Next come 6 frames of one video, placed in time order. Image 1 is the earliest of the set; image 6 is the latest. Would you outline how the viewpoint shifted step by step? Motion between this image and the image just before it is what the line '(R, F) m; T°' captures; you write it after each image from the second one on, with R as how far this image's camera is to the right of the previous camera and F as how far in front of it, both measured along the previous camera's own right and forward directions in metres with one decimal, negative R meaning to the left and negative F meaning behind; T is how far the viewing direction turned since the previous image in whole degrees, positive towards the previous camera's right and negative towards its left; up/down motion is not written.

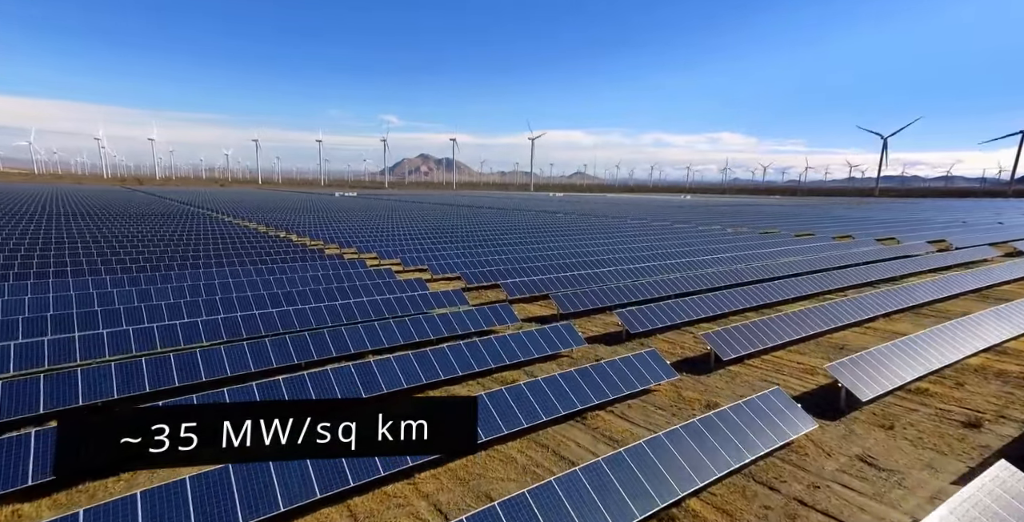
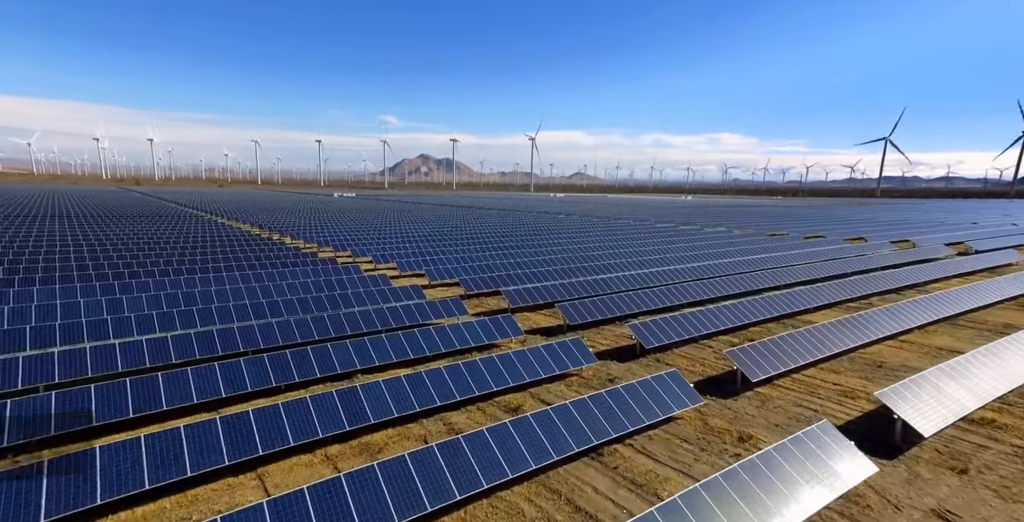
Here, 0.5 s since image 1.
(-0.1, +1.2) m; 0°
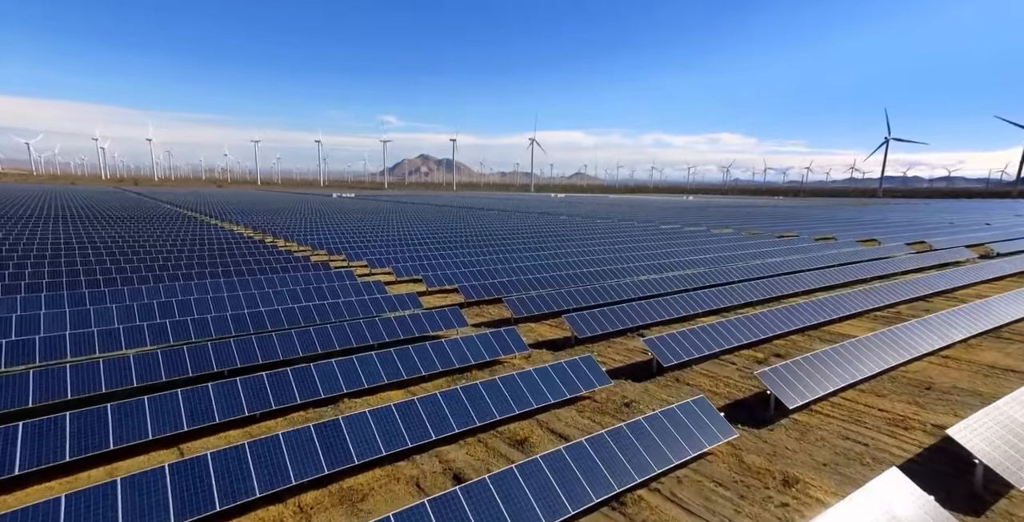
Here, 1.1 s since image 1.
(+1.6, -0.9) m; 0°
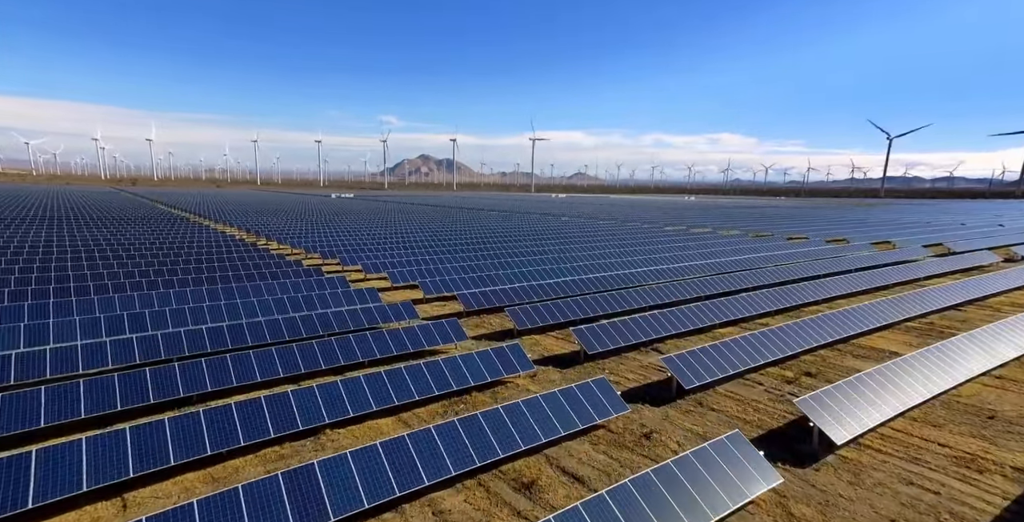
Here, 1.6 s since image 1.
(-0.1, +1.2) m; 0°
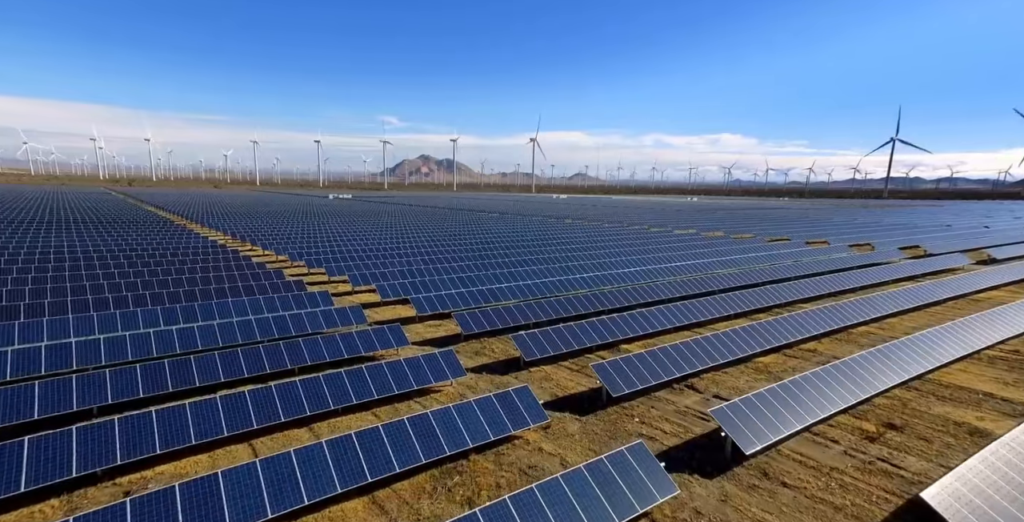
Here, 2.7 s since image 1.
(-0.1, +2.3) m; 0°
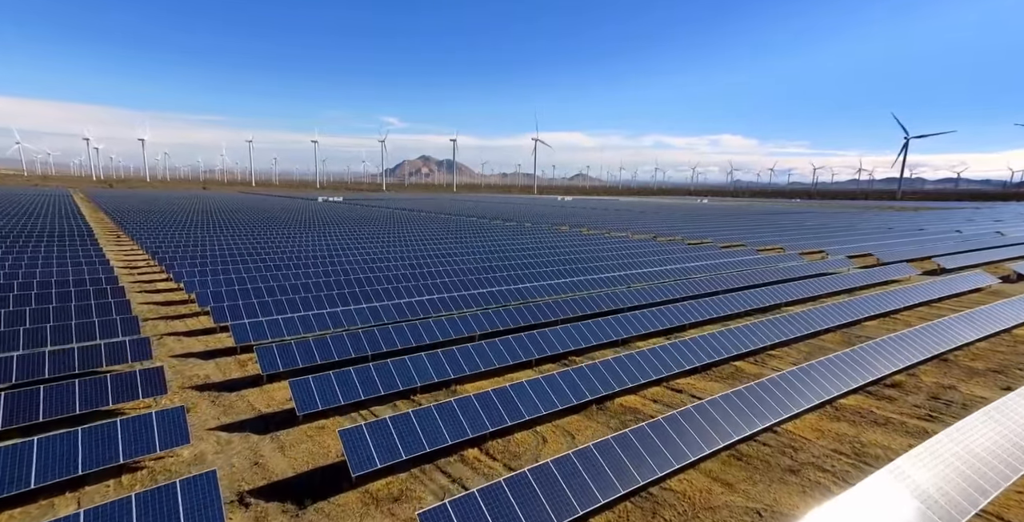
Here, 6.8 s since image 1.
(-0.6, +9.0) m; 0°
